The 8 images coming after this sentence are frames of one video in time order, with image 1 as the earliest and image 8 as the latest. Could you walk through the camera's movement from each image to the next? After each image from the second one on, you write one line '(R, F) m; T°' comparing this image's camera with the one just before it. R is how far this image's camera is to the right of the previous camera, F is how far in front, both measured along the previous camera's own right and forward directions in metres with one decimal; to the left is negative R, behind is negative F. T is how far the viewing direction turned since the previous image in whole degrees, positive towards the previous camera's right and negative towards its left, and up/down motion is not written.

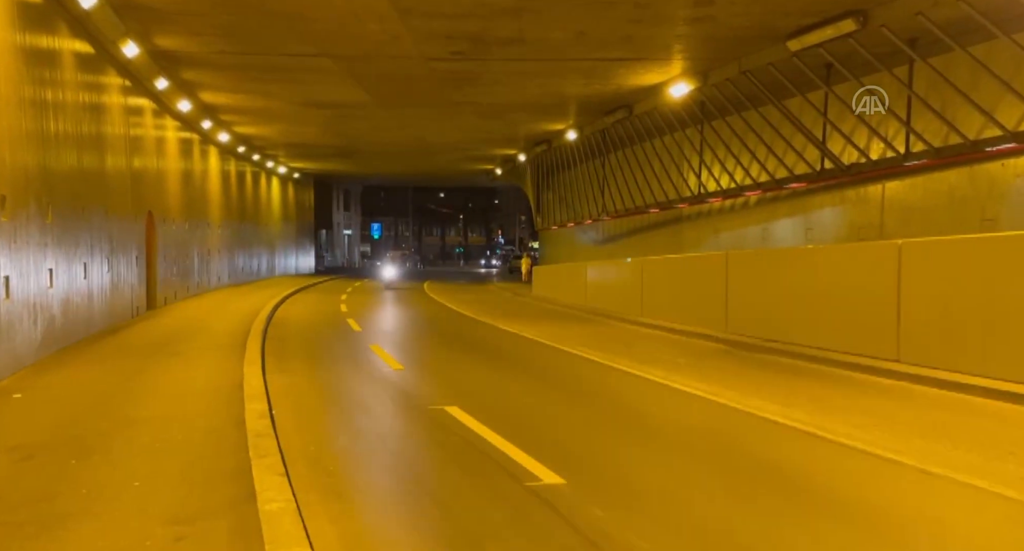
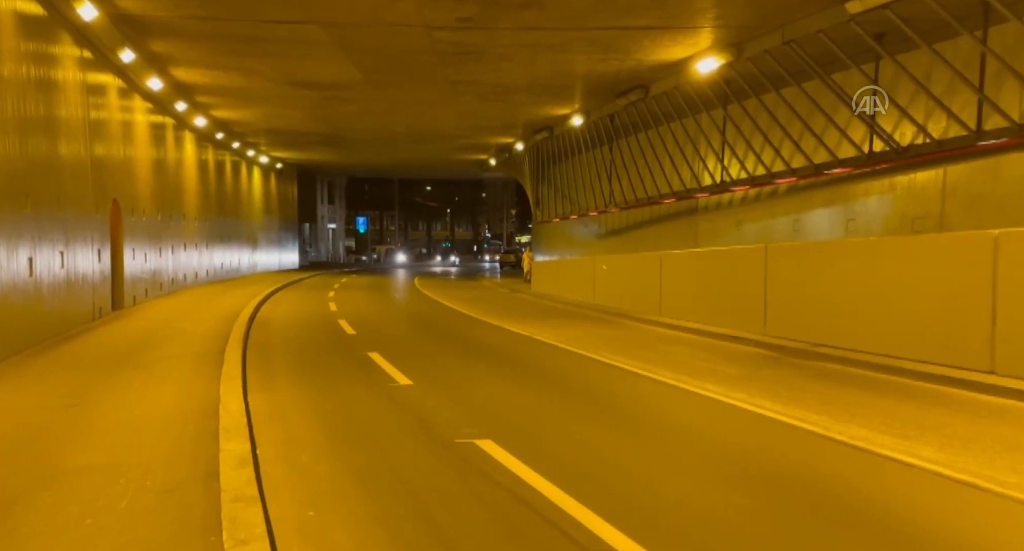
(-0.5, +2.0) m; +1°
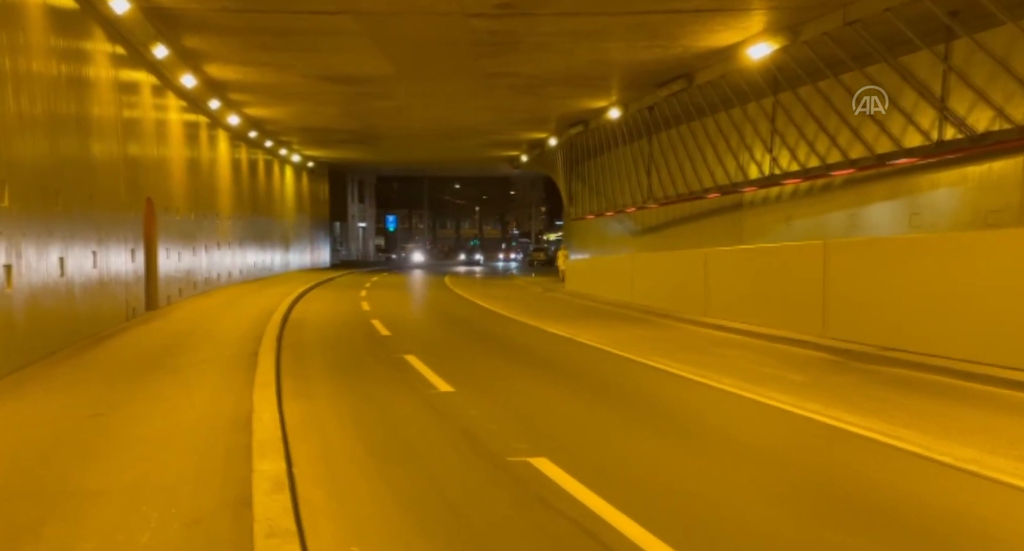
(-0.2, +0.7) m; -2°
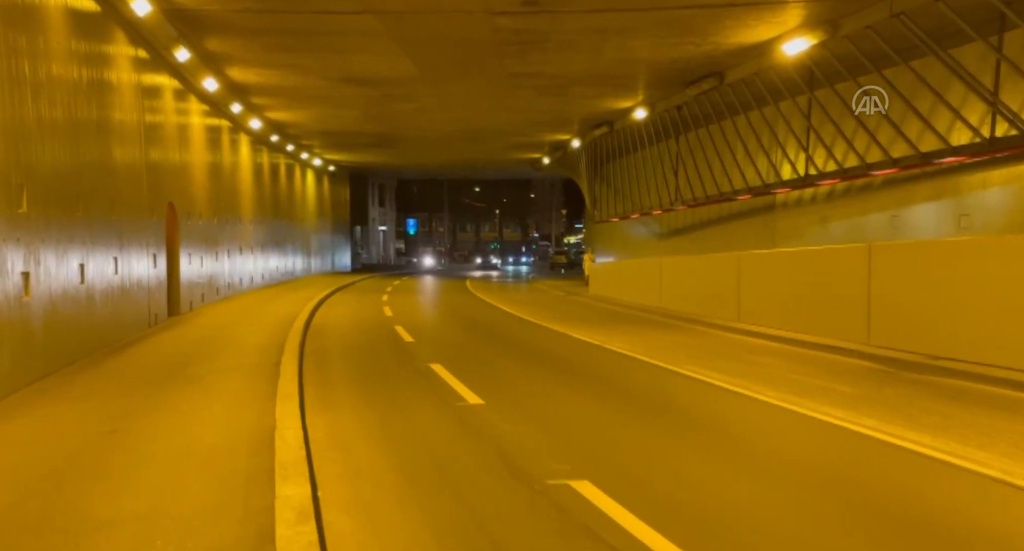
(-0.1, +0.5) m; -1°
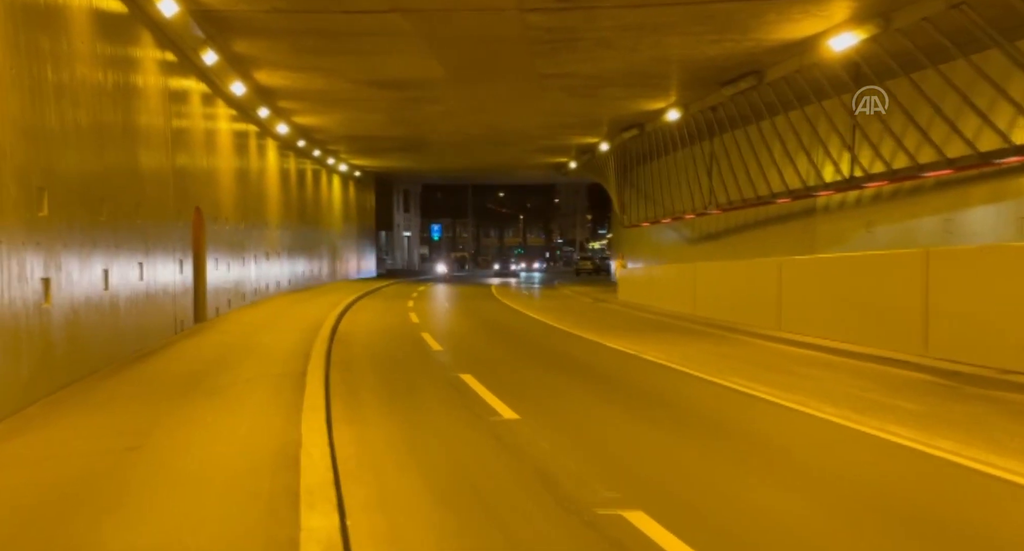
(-0.2, +0.6) m; -1°
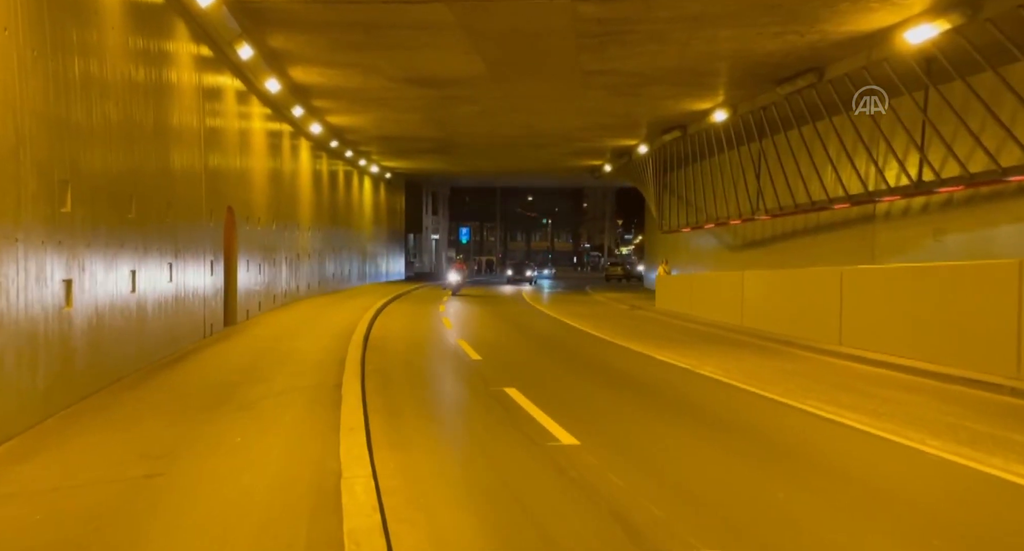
(-0.3, +0.9) m; -2°
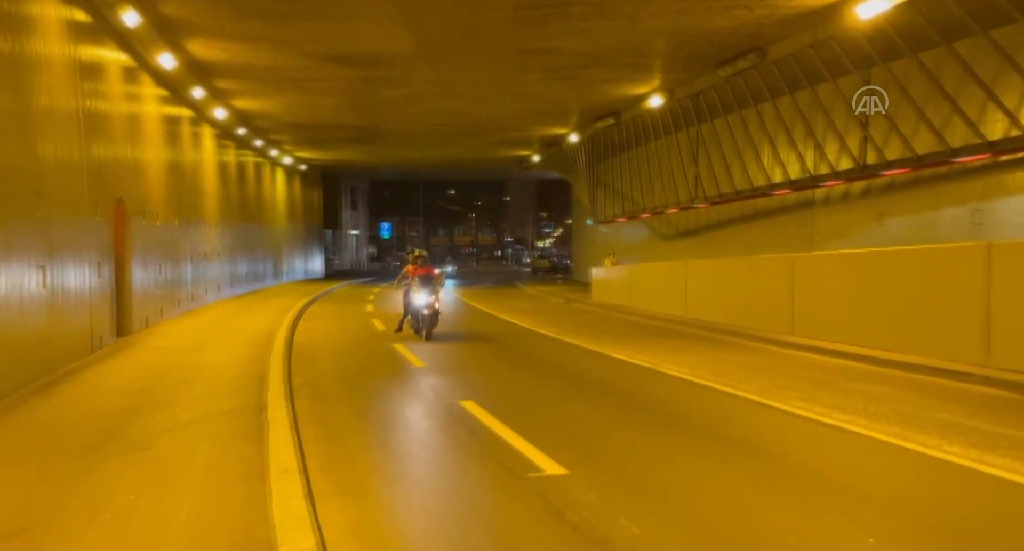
(-0.4, +1.8) m; +5°
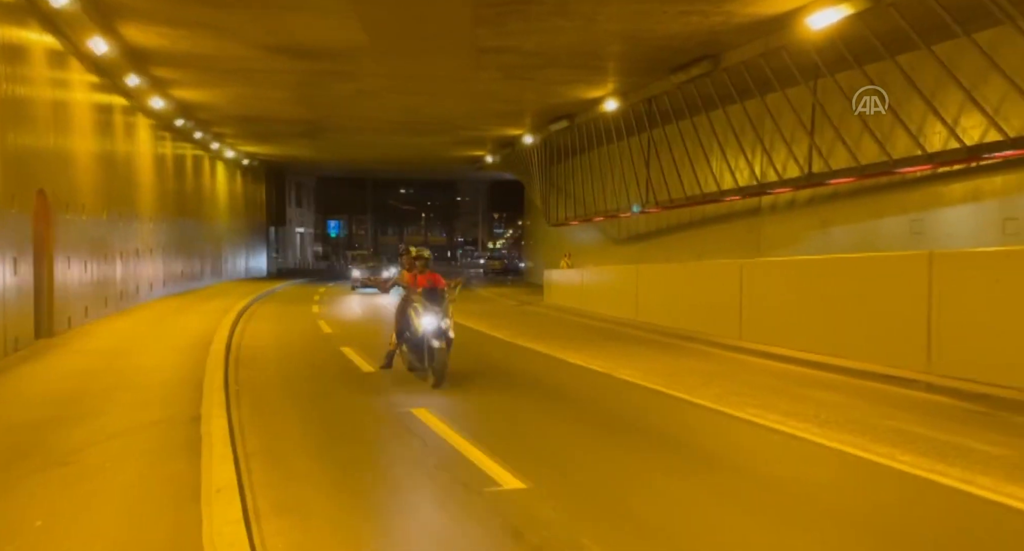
(-0.1, +0.6) m; +3°
